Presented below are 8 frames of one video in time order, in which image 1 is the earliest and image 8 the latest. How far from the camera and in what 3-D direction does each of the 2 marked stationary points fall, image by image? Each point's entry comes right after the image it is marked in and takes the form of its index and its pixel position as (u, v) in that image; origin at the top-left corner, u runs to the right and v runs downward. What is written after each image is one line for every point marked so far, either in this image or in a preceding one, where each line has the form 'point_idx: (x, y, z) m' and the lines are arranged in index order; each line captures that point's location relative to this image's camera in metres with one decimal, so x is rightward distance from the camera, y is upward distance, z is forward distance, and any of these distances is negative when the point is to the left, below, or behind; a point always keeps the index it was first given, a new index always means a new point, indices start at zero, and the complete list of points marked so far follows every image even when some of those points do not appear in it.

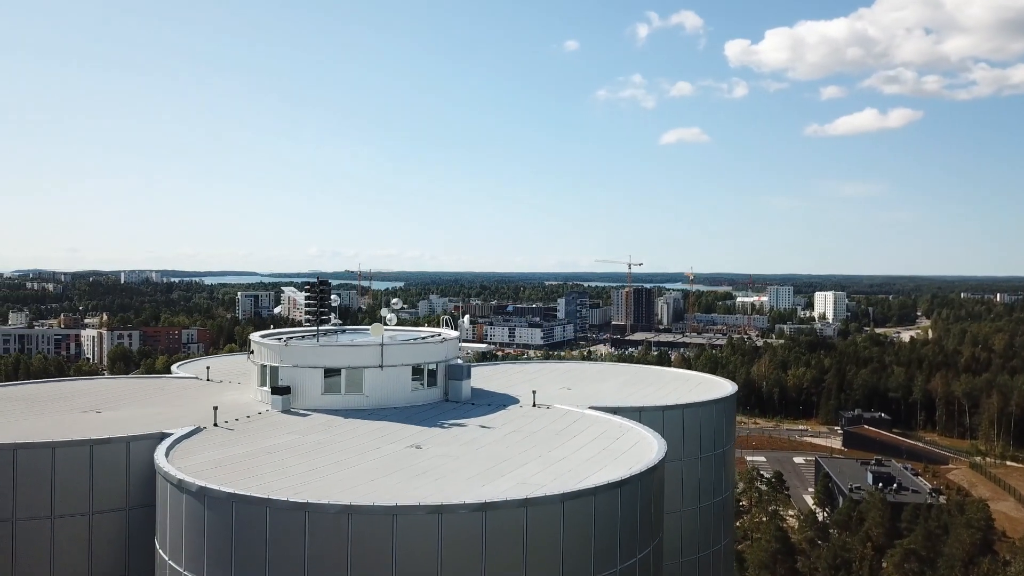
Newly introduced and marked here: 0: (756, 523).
0: (+6.3, -6.2, +18.3) m
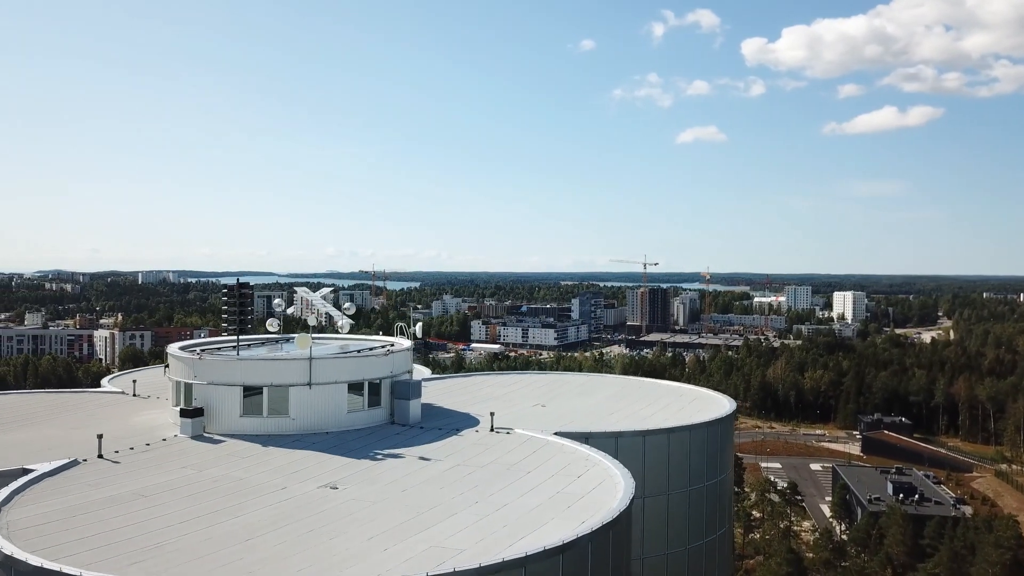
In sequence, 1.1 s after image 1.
0: (+6.2, -6.2, +17.3) m
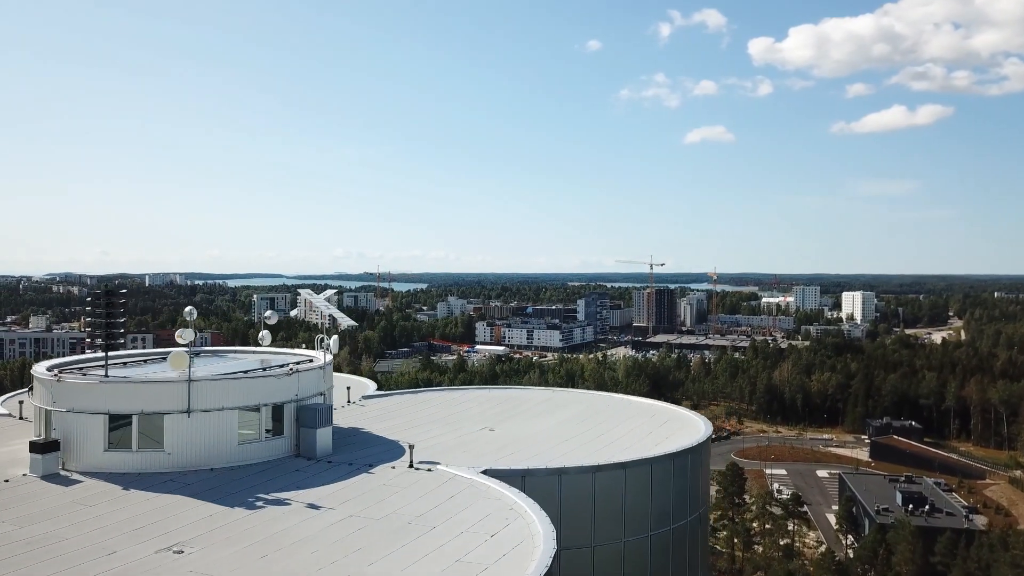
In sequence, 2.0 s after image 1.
0: (+5.9, -6.2, +16.3) m
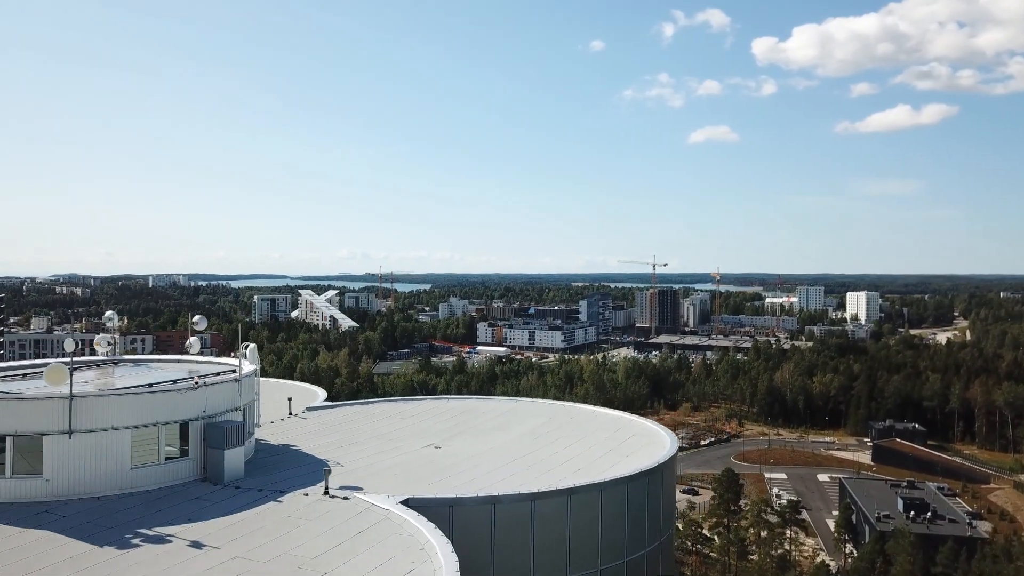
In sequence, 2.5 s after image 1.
0: (+5.6, -6.2, +15.7) m
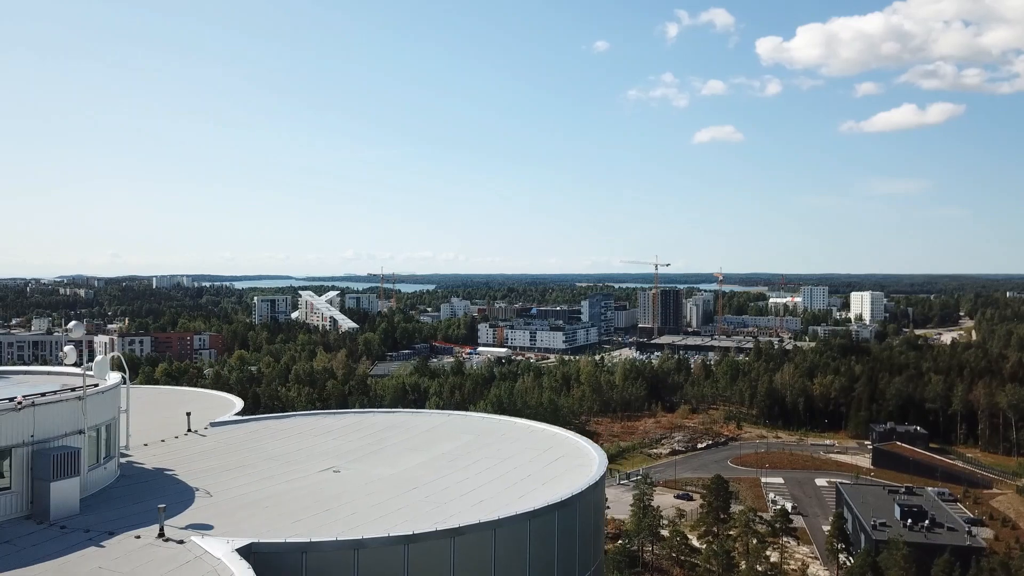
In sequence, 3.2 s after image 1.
0: (+5.1, -6.2, +15.0) m
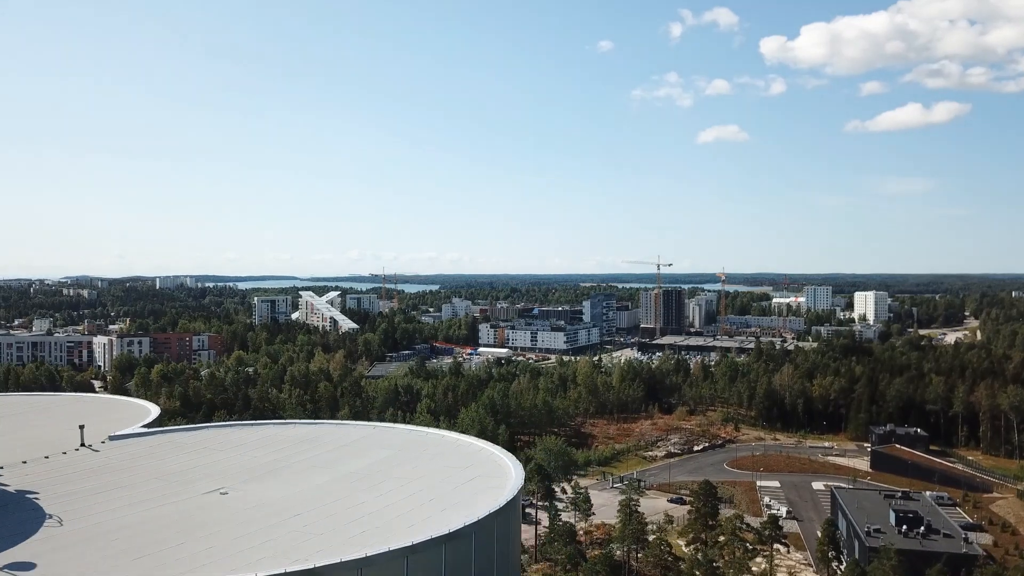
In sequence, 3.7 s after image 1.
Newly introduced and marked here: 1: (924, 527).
0: (+4.6, -6.2, +14.5) m
1: (+11.6, -6.7, +19.9) m
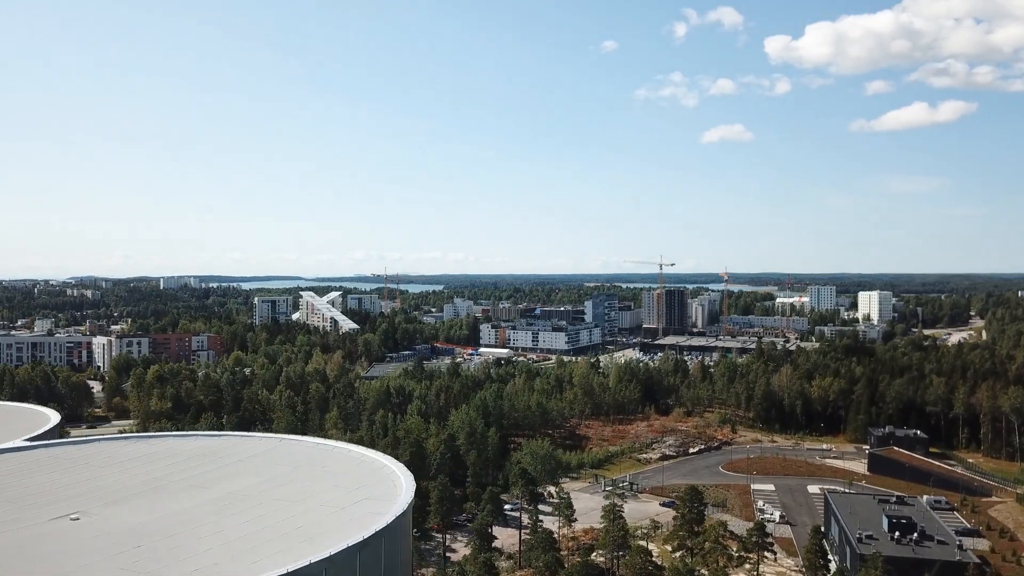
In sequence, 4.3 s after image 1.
0: (+4.1, -6.2, +14.1) m
1: (+11.2, -6.7, +19.4) m
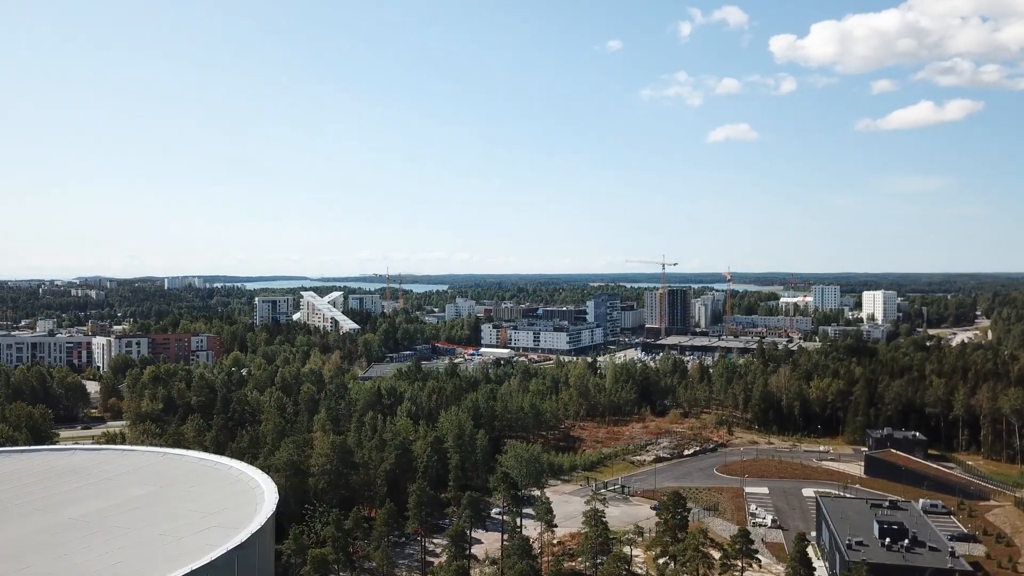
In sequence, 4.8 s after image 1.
0: (+3.5, -6.3, +13.6) m
1: (+10.7, -6.7, +18.9) m
